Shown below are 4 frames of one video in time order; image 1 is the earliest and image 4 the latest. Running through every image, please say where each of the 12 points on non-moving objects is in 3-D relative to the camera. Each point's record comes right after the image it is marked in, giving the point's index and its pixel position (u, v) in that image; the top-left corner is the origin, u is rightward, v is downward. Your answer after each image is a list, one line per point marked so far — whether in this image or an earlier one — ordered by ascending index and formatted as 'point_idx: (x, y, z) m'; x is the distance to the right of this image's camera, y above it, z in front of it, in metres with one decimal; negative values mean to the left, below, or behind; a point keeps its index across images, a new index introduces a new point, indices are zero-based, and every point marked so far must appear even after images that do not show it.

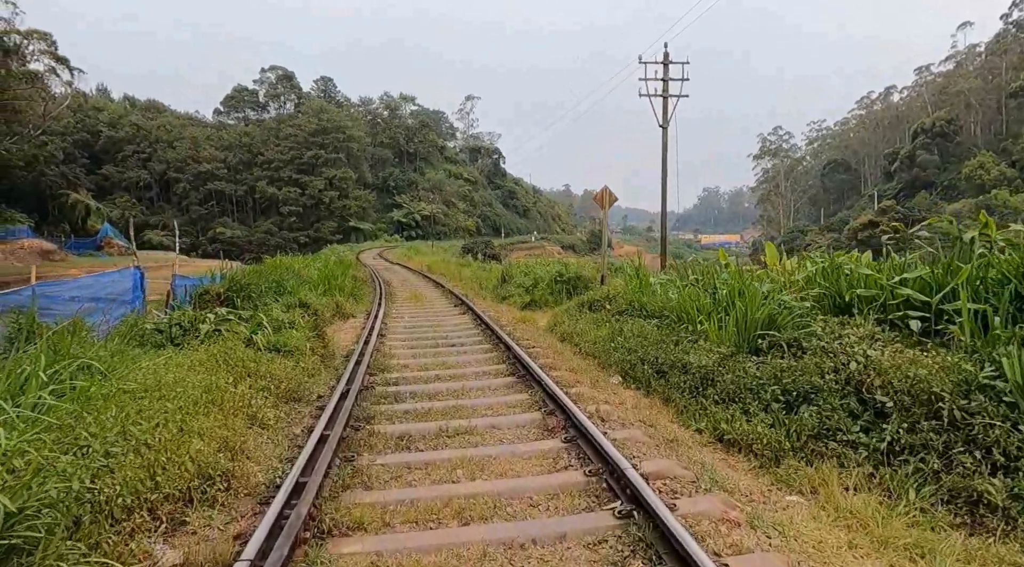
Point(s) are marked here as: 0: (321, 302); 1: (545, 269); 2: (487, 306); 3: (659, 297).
0: (-3.3, -0.4, +12.1) m
1: (+0.7, +0.3, +15.0) m
2: (-0.5, -0.4, +13.2) m
3: (+1.9, -0.2, +8.7) m
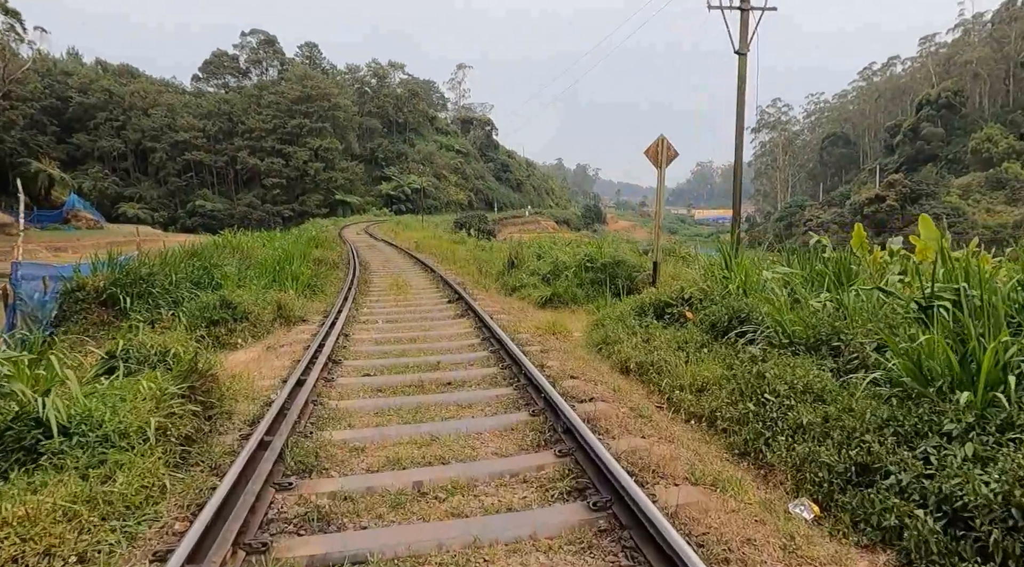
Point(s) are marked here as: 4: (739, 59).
0: (-3.1, -0.2, +8.4) m
1: (+0.9, +0.6, +11.4) m
2: (-0.3, -0.3, +9.6) m
3: (+2.1, -0.2, +5.1) m
4: (+3.0, +2.9, +9.2) m
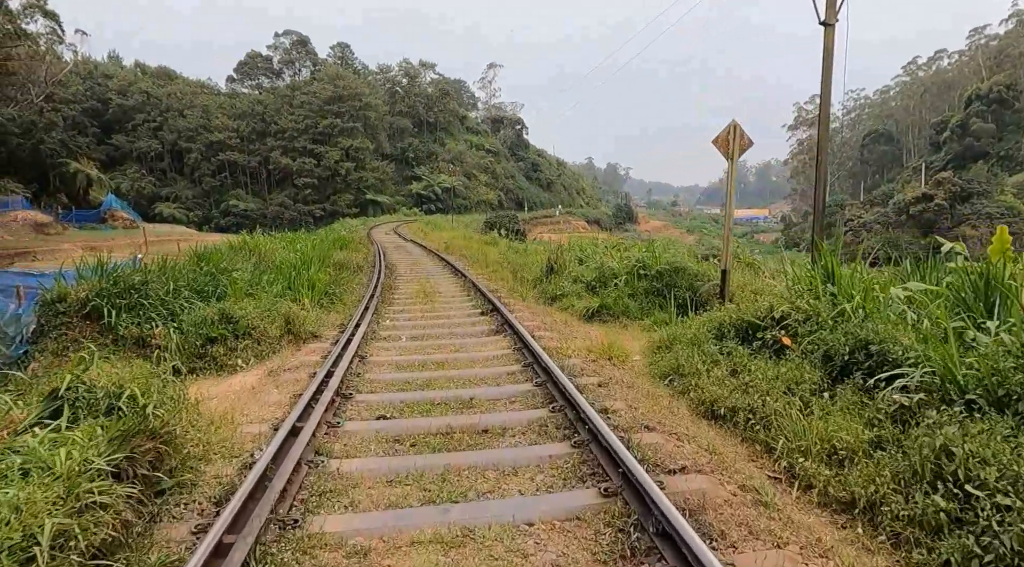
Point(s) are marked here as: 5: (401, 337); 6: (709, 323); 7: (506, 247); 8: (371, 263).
0: (-2.6, -0.3, +7.3) m
1: (+1.5, +0.4, +10.1) m
2: (+0.2, -0.4, +8.4) m
3: (+2.5, -0.3, +3.8) m
4: (+3.5, +2.8, +7.8) m
5: (-1.2, -0.6, +7.3) m
6: (+1.7, -0.3, +5.9) m
7: (-0.2, +0.9, +16.7) m
8: (-3.1, +0.5, +15.5) m
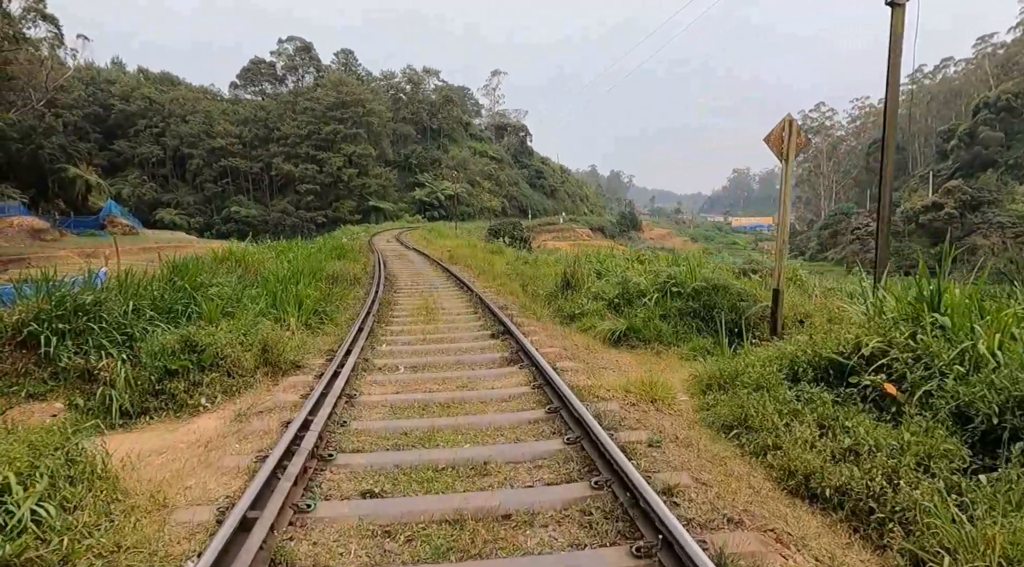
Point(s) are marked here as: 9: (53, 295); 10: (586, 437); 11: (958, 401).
0: (-2.5, -0.5, +6.2) m
1: (+1.7, +0.2, +9.0) m
2: (+0.4, -0.6, +7.3) m
3: (+2.6, -0.5, +2.7) m
4: (+3.7, +2.6, +6.7) m
5: (-1.0, -0.8, +6.2) m
6: (+1.8, -0.5, +4.8) m
7: (0.0, +0.6, +15.6) m
8: (-3.0, +0.2, +14.4) m
9: (-3.9, -0.1, +5.9) m
10: (+0.4, -0.9, +4.0) m
11: (+2.2, -0.6, +3.5) m
